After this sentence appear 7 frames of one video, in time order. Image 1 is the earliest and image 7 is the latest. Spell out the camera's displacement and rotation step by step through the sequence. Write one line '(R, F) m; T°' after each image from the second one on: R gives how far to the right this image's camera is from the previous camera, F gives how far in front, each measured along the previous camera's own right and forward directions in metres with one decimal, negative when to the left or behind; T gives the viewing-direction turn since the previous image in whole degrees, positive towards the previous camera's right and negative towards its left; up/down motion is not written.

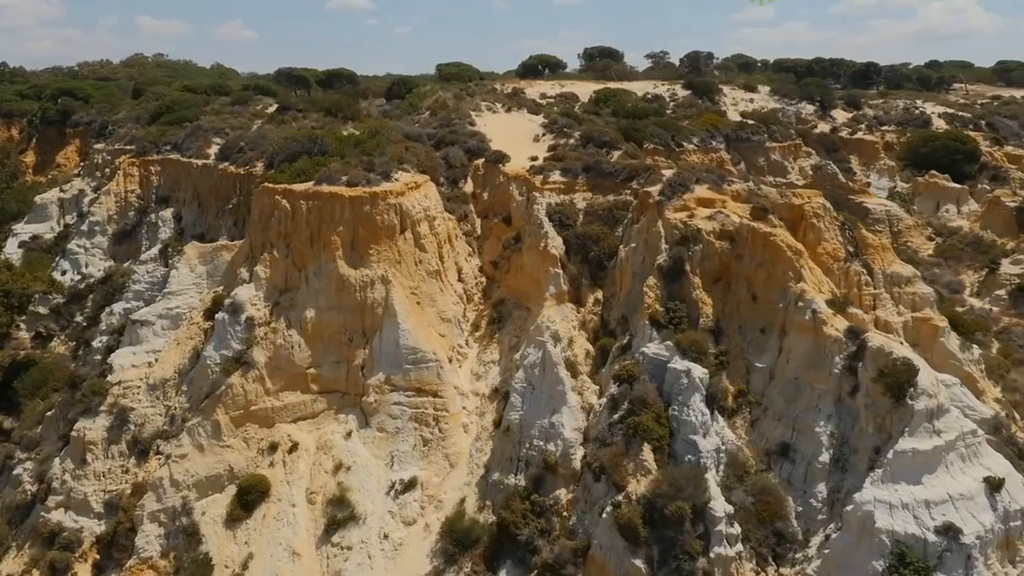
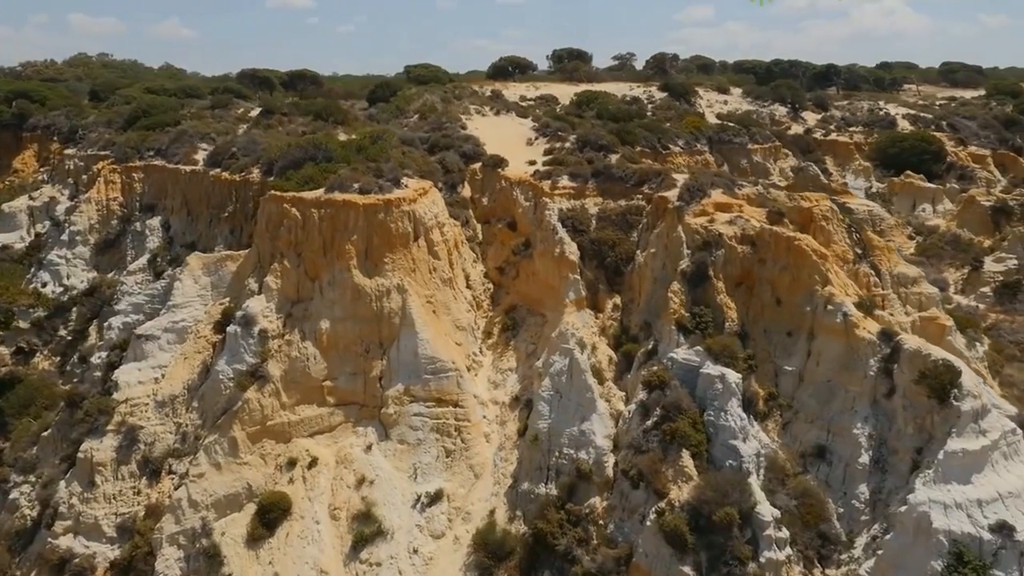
(-1.6, +0.2) m; +4°
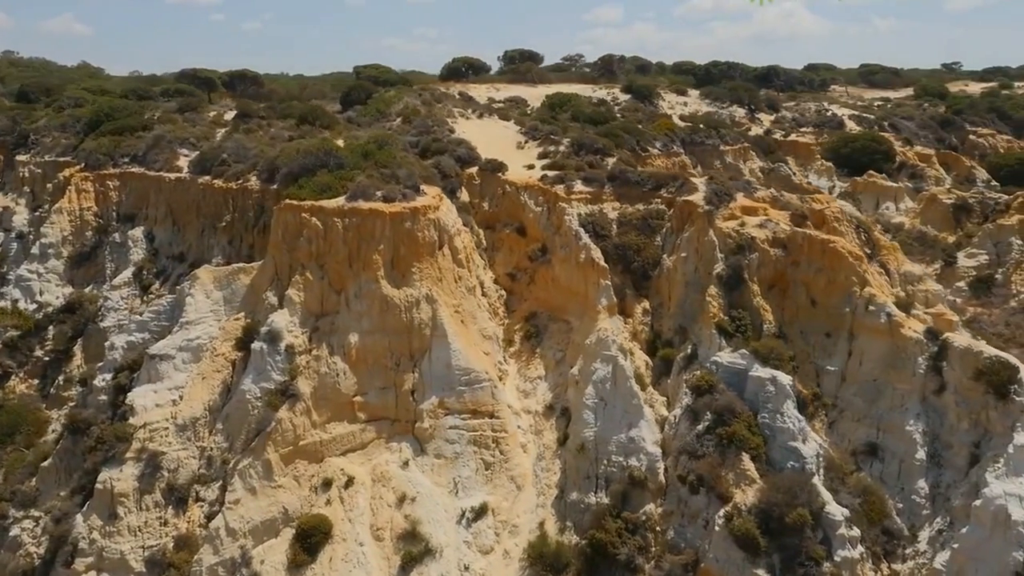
(-2.6, +0.4) m; +6°
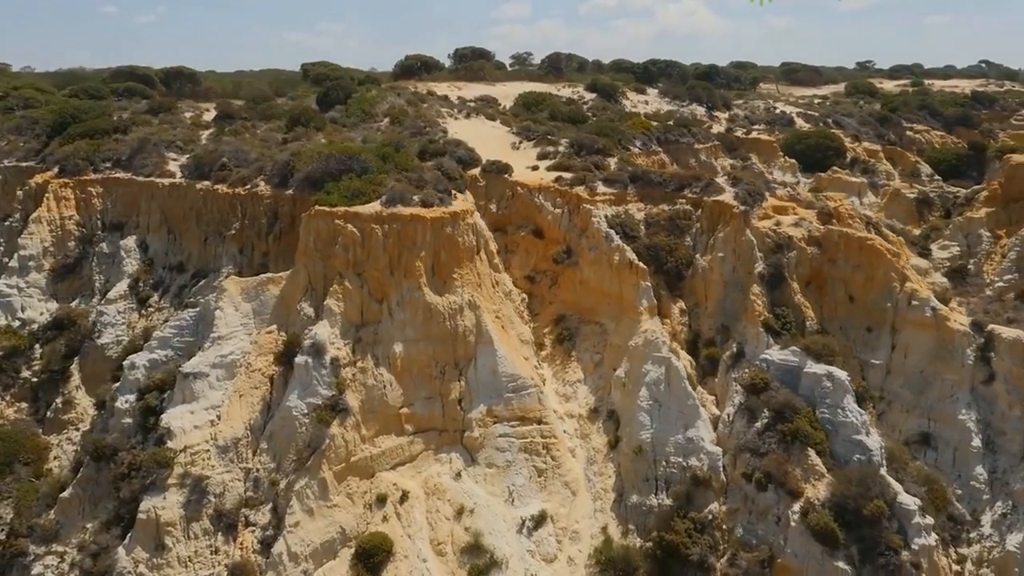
(-2.9, +0.4) m; +6°
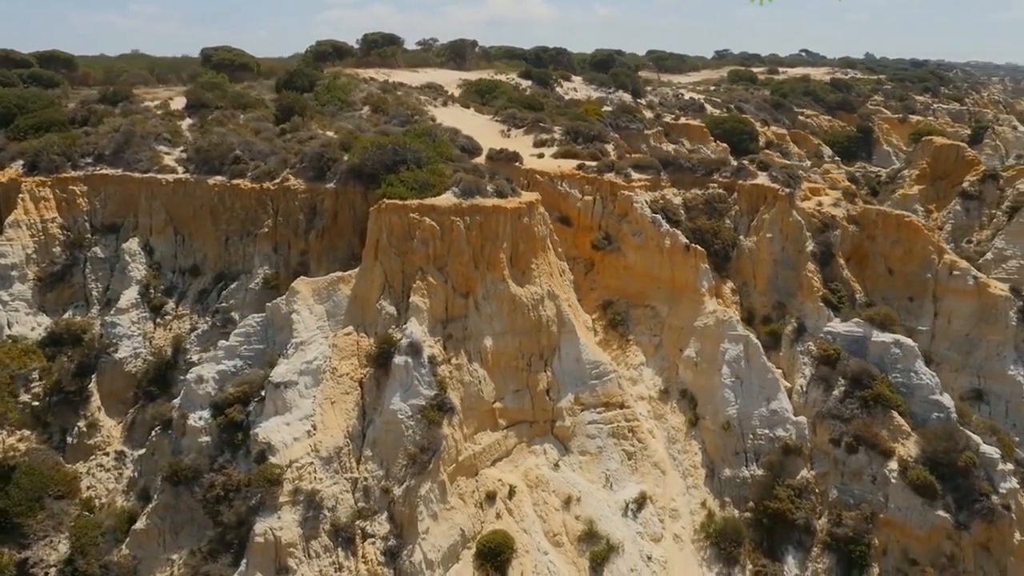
(-5.2, +0.6) m; +11°
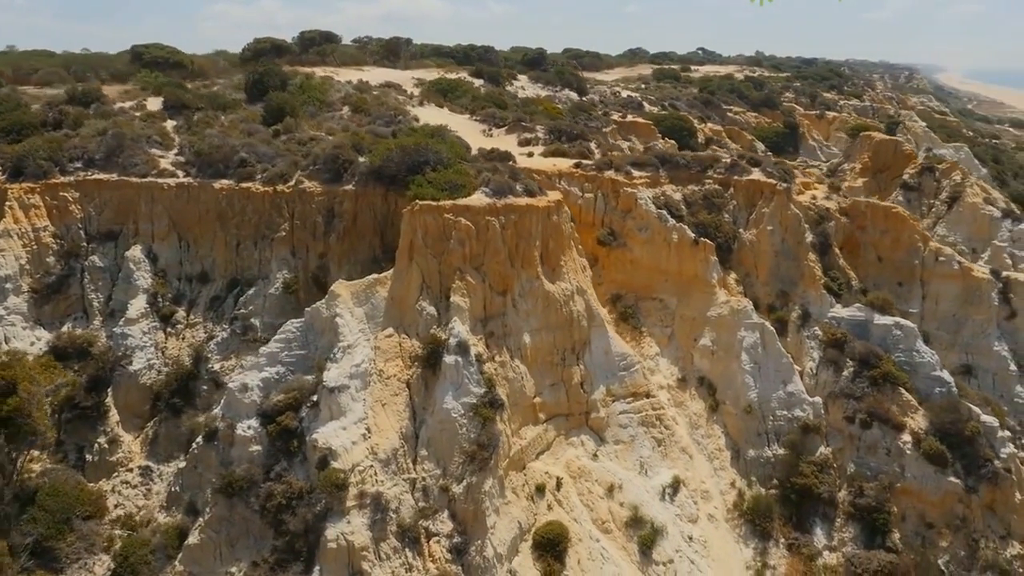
(-2.9, -0.2) m; +7°
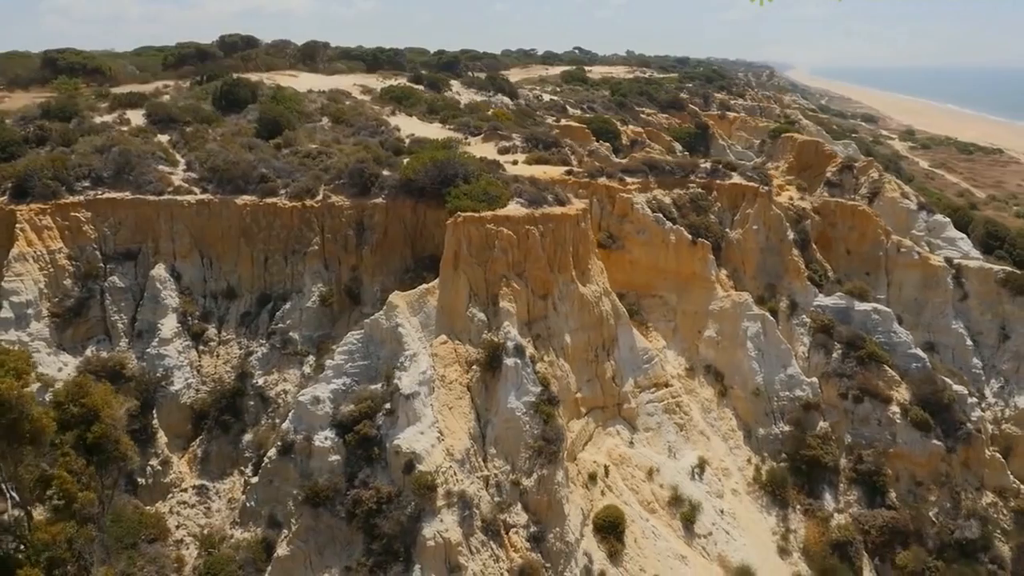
(-3.7, -0.8) m; +9°
